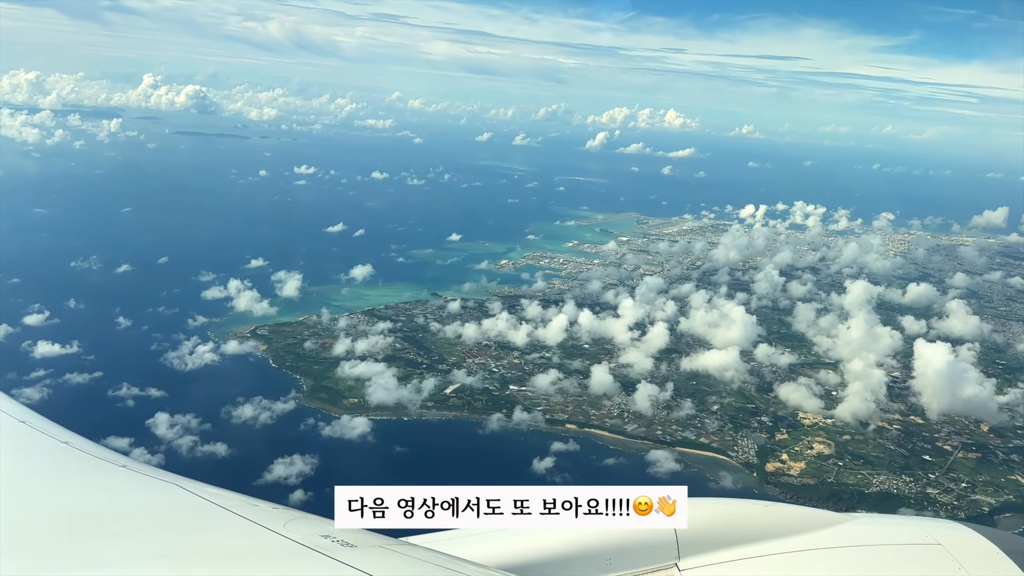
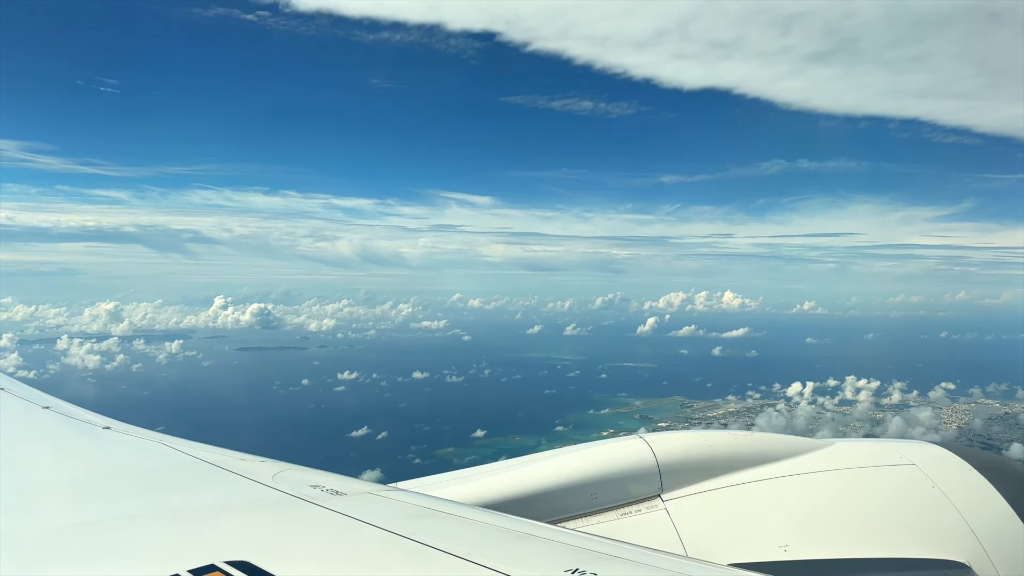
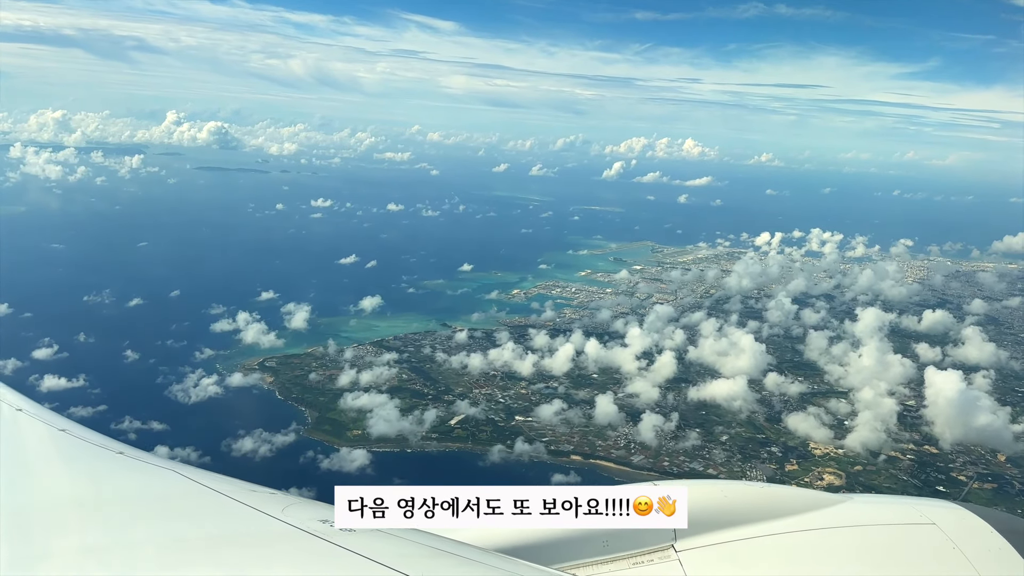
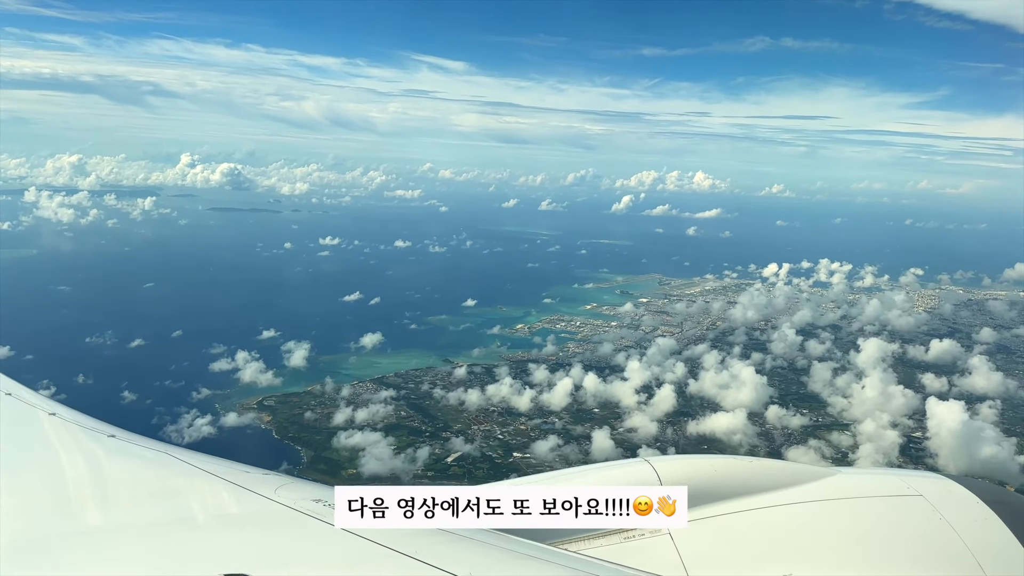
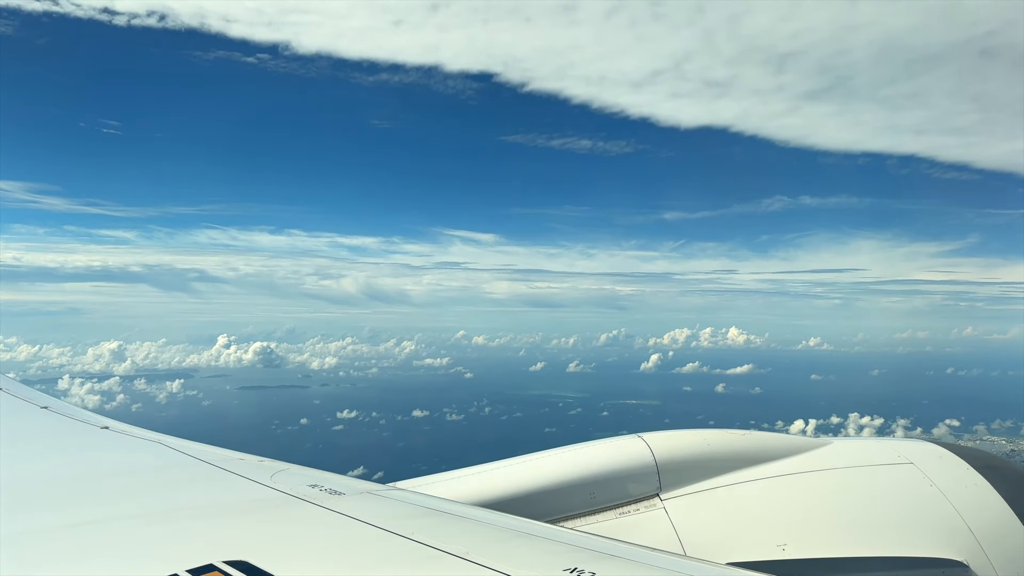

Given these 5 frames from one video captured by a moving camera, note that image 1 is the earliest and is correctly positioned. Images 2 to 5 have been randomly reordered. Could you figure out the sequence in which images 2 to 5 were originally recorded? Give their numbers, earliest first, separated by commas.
3, 4, 2, 5
